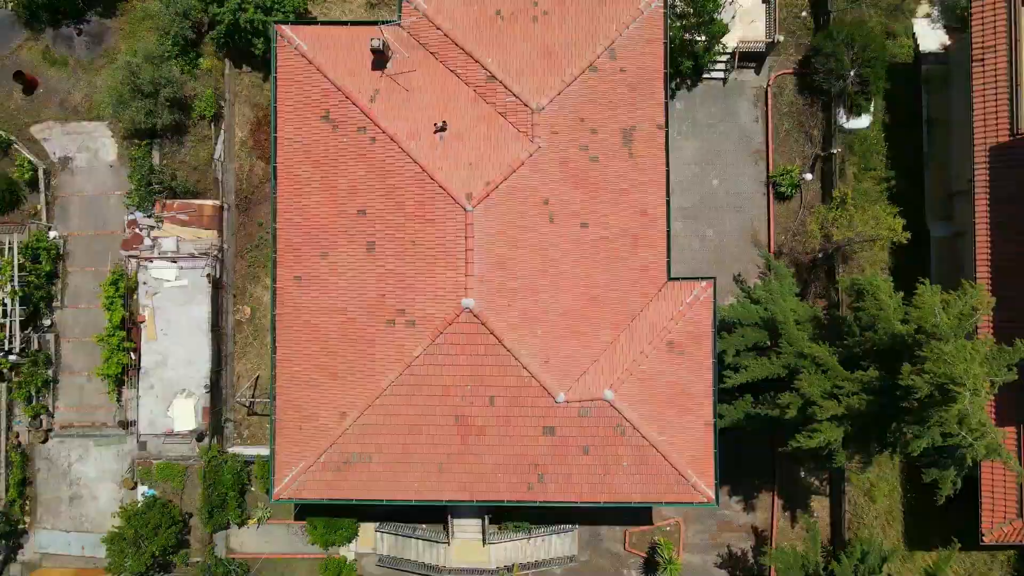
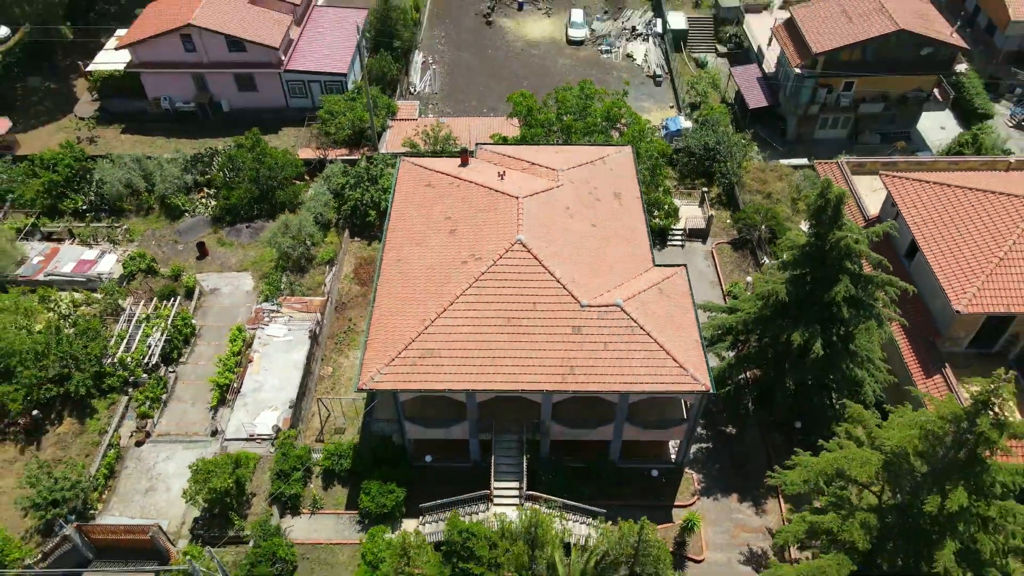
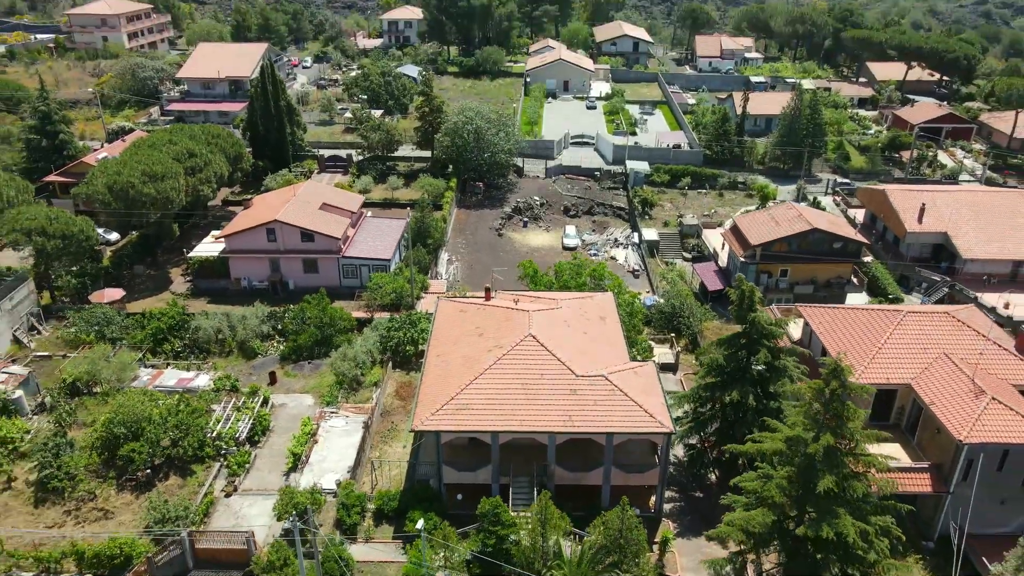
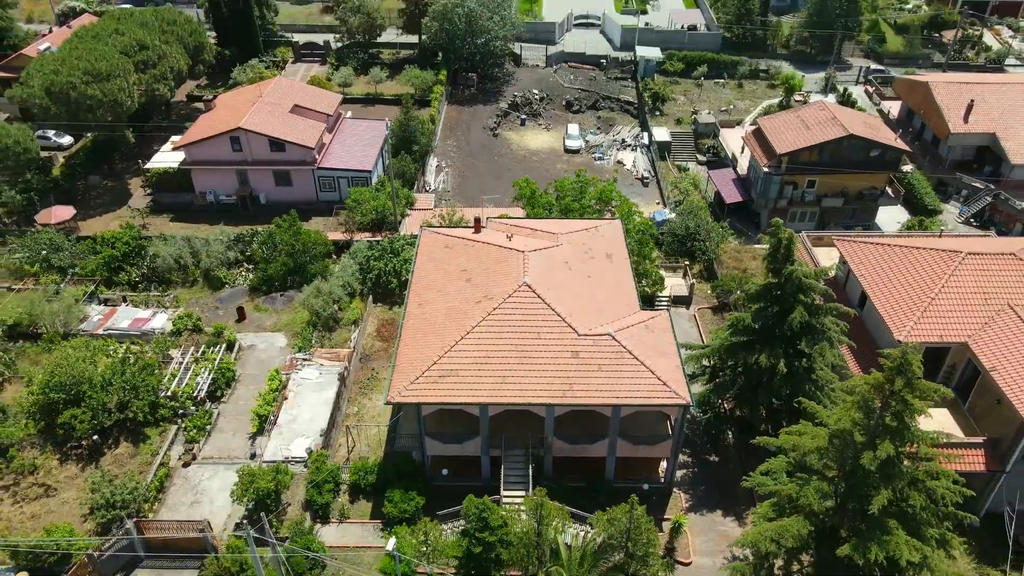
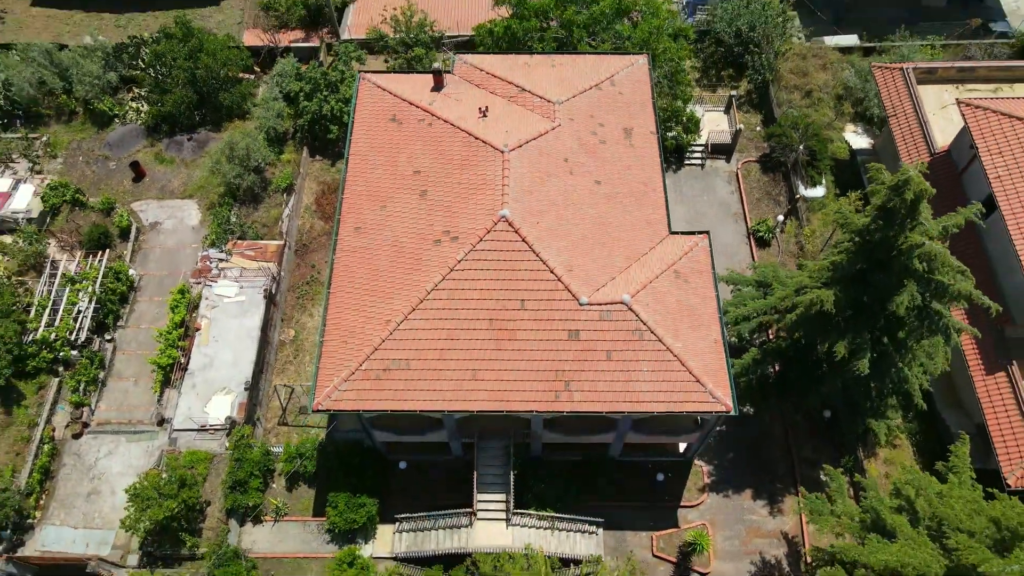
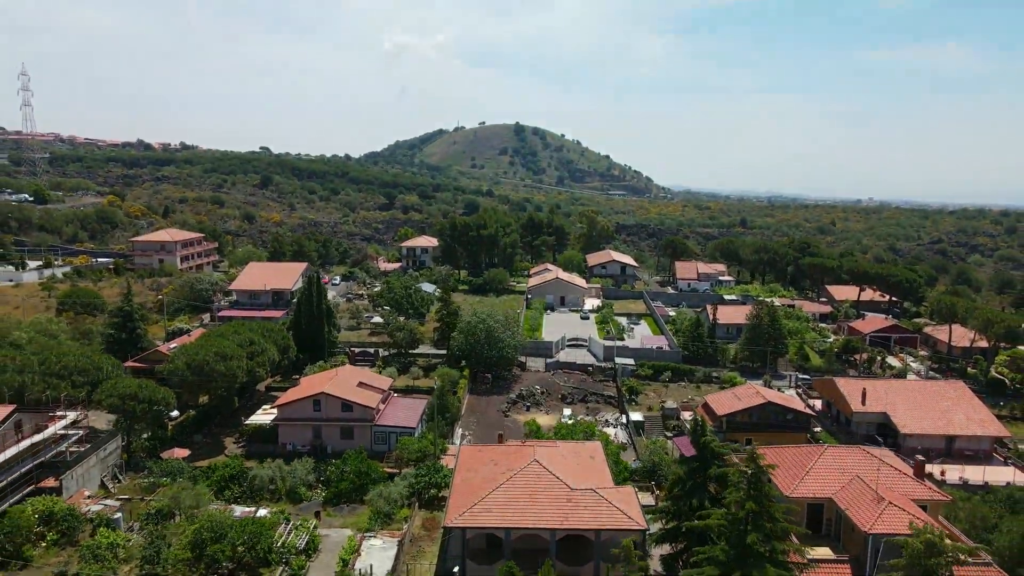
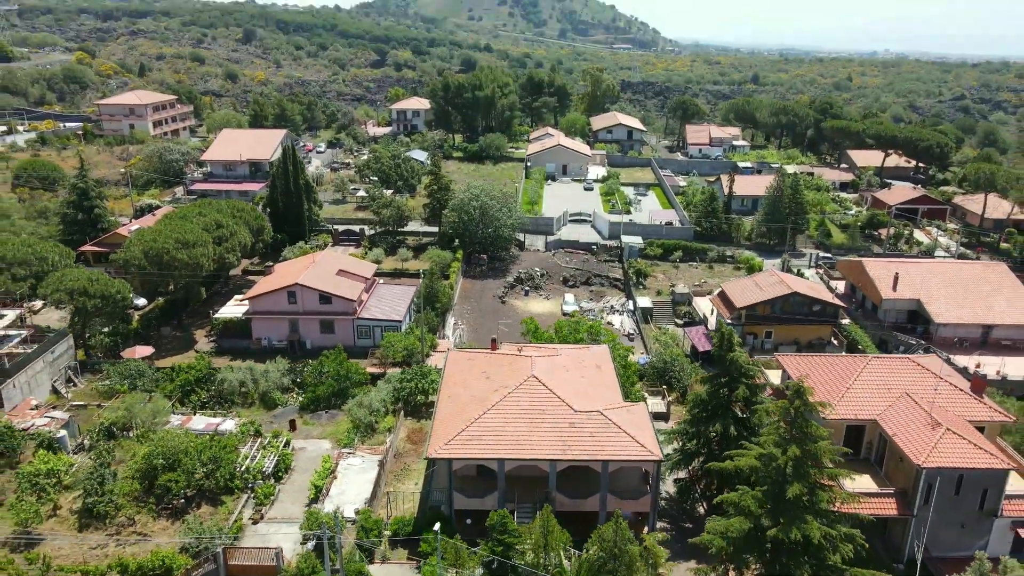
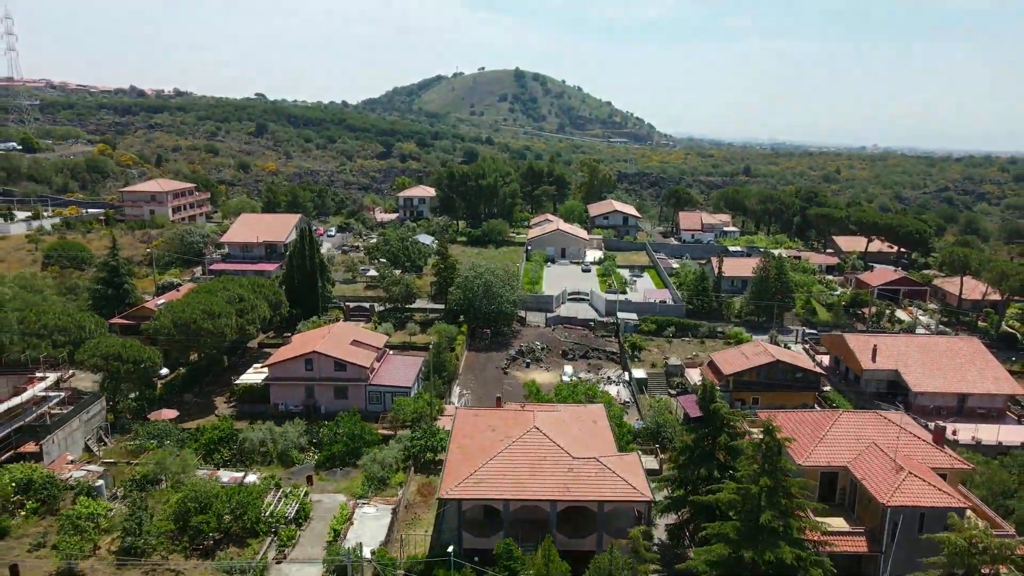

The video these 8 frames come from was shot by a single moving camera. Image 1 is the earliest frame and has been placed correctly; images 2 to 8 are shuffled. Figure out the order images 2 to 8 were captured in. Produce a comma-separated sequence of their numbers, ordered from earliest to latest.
5, 2, 4, 3, 7, 8, 6
